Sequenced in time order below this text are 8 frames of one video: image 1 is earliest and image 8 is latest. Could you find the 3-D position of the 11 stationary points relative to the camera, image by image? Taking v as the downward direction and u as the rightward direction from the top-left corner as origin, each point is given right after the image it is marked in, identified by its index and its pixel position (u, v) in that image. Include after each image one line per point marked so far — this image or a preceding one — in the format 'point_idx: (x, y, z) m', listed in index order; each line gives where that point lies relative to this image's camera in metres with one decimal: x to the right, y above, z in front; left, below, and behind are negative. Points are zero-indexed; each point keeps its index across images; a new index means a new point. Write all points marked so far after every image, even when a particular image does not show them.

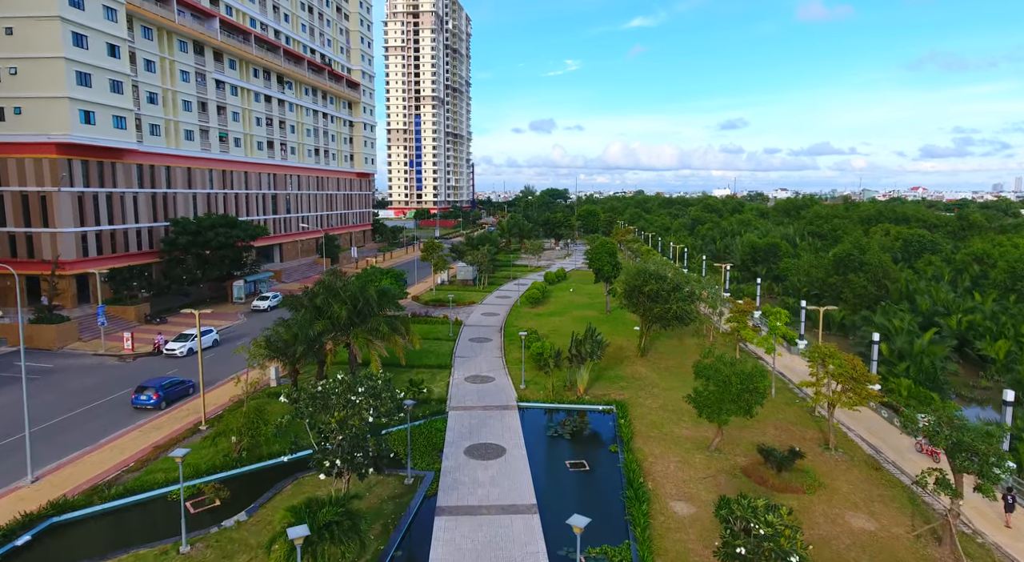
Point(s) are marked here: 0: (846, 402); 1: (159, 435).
0: (+9.4, -3.5, +16.0) m
1: (-10.9, -4.7, +17.4) m
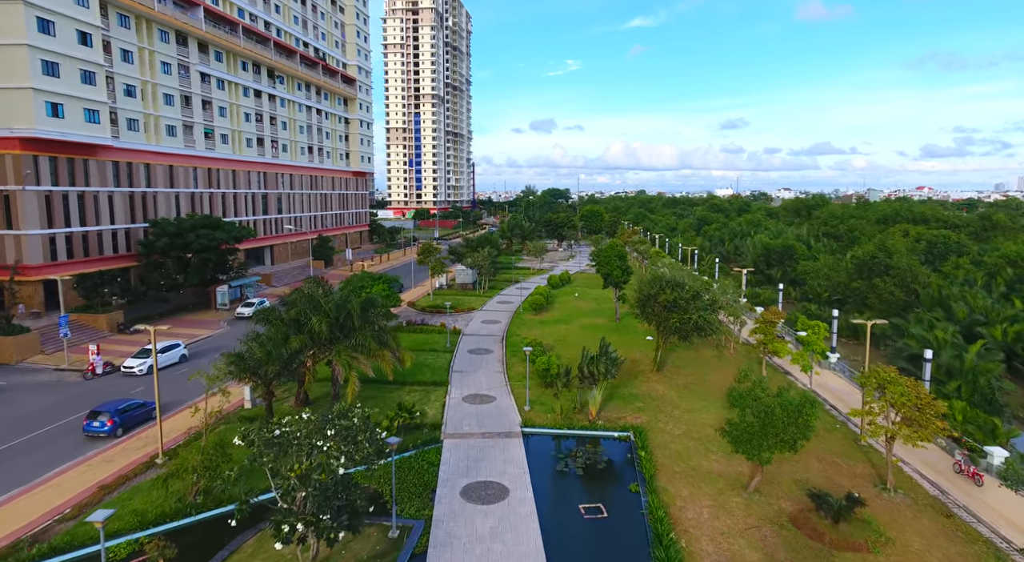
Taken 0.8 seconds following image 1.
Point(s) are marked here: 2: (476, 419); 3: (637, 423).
0: (+9.5, -3.8, +13.6) m
1: (-10.8, -5.0, +15.0) m
2: (-1.2, -4.6, +19.0) m
3: (+4.1, -4.7, +18.5) m
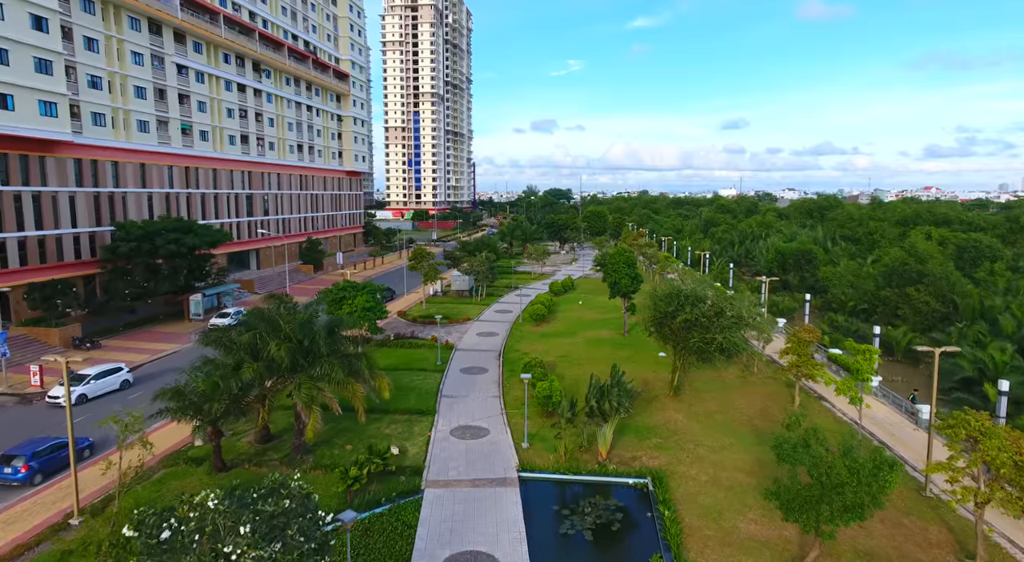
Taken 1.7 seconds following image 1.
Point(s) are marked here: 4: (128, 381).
0: (+9.4, -4.2, +10.7) m
1: (-10.9, -5.5, +12.2) m
2: (-1.4, -5.1, +16.1) m
3: (+3.9, -5.1, +15.7) m
4: (-13.1, -3.4, +19.4) m
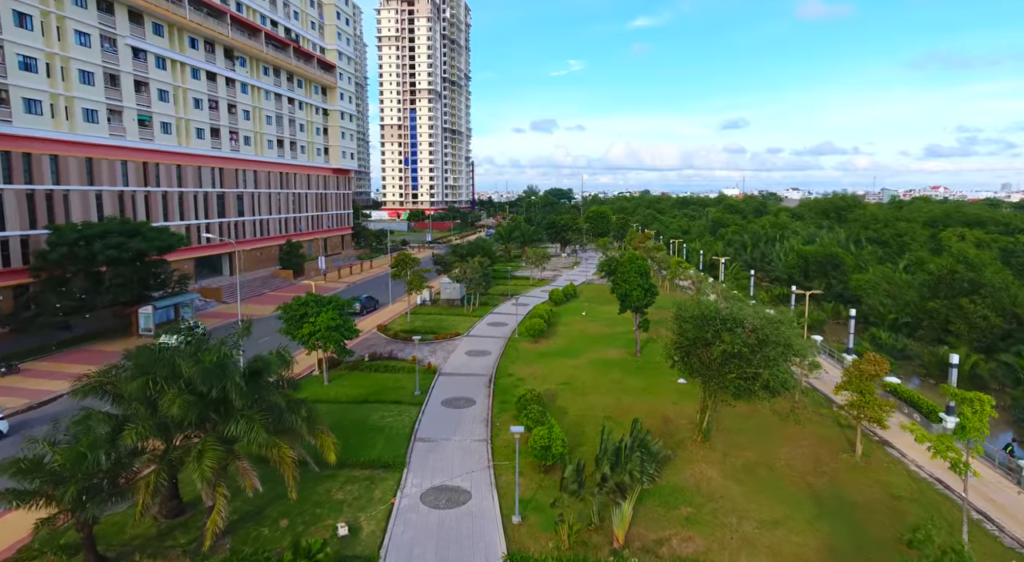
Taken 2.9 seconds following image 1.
0: (+9.1, -4.7, +6.6) m
1: (-11.2, -6.0, +8.2) m
2: (-1.7, -5.6, +12.1) m
3: (+3.6, -5.7, +11.6) m
4: (-13.4, -3.9, +15.3) m
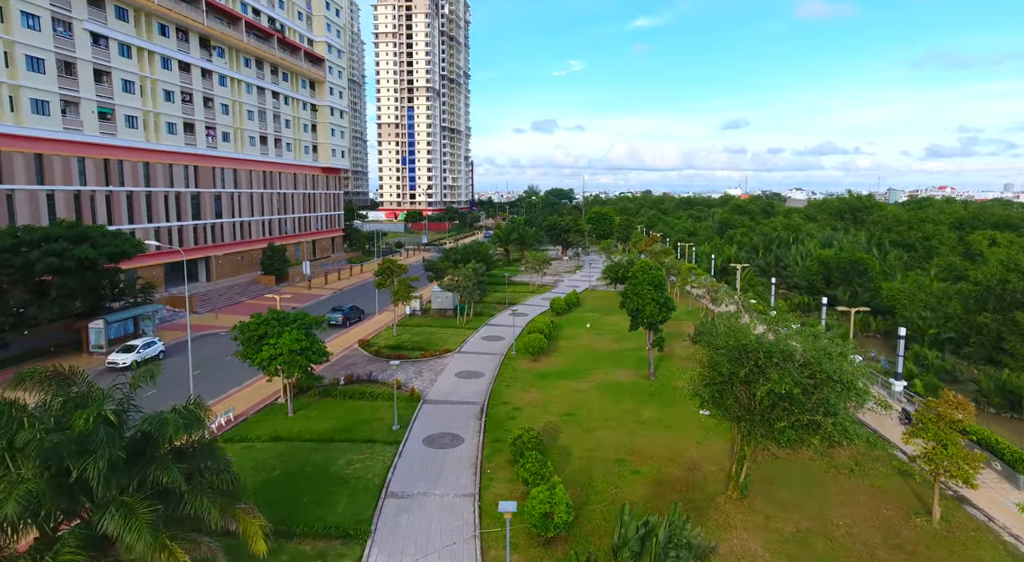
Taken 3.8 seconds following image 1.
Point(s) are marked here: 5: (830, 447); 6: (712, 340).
0: (+8.9, -5.2, +3.4) m
1: (-11.4, -6.5, +5.0) m
2: (-1.8, -6.1, +8.9) m
3: (+3.5, -6.1, +8.4) m
4: (-13.6, -4.4, +12.2) m
5: (+7.0, -3.6, +12.5) m
6: (+5.0, -1.5, +14.1) m
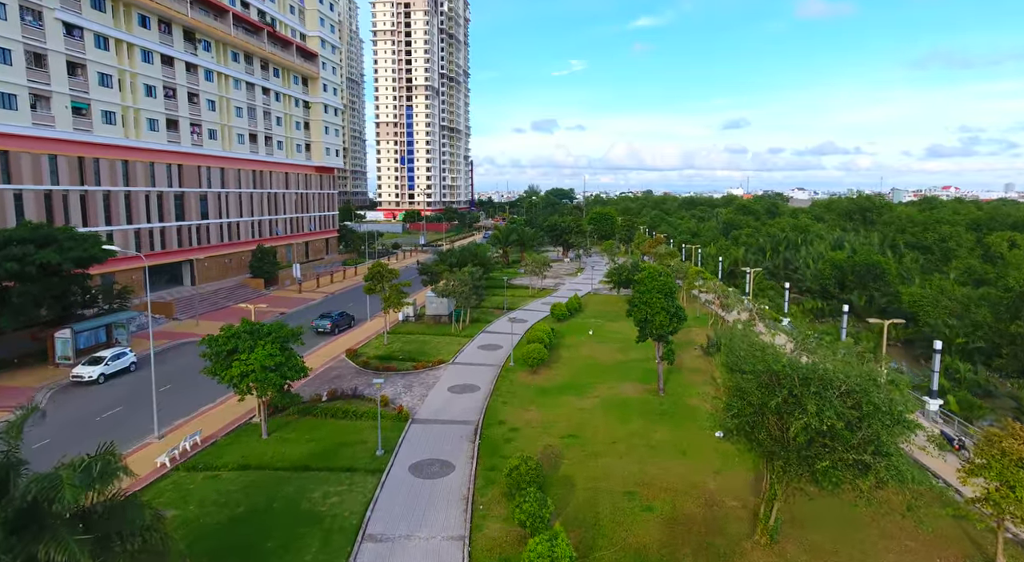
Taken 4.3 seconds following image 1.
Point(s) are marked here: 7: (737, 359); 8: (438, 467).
0: (+8.8, -5.5, +1.6) m
1: (-11.5, -6.8, +3.2) m
2: (-1.9, -6.4, +7.1) m
3: (+3.3, -6.4, +6.7) m
4: (-13.7, -4.7, +10.4) m
5: (+6.9, -3.9, +10.7) m
6: (+4.9, -1.7, +12.3) m
7: (+4.9, -1.7, +12.5) m
8: (-2.1, -5.2, +15.7) m
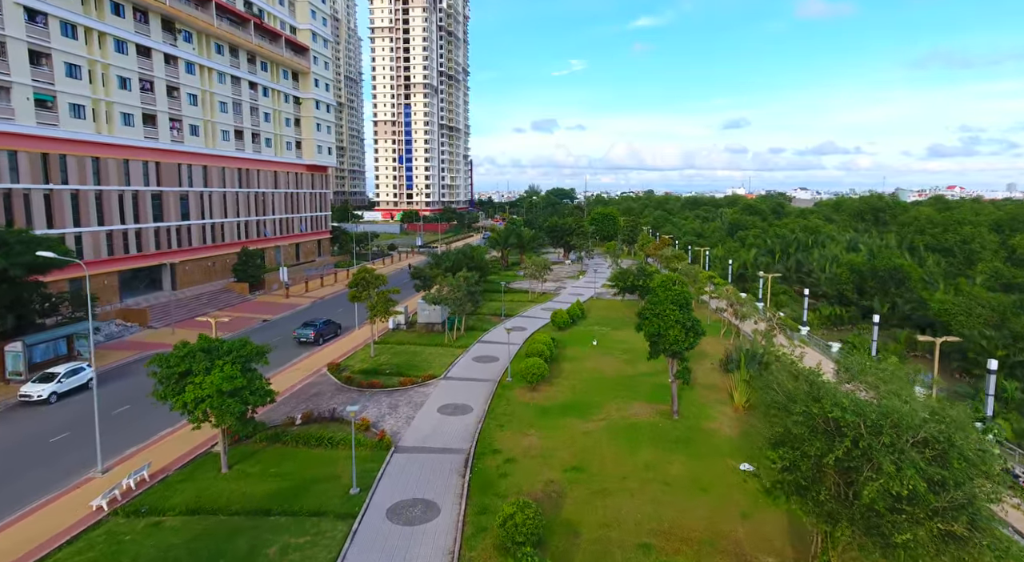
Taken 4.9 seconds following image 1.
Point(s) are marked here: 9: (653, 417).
0: (+8.6, -5.8, -0.6) m
1: (-11.7, -7.1, +1.0) m
2: (-2.1, -6.7, +4.9) m
3: (+3.2, -6.7, +4.5) m
4: (-13.8, -5.0, +8.2) m
5: (+6.8, -4.2, +8.5) m
6: (+4.7, -2.0, +10.1) m
7: (+4.8, -2.0, +10.3) m
8: (-2.2, -5.5, +13.5) m
9: (+4.7, -4.4, +18.6) m
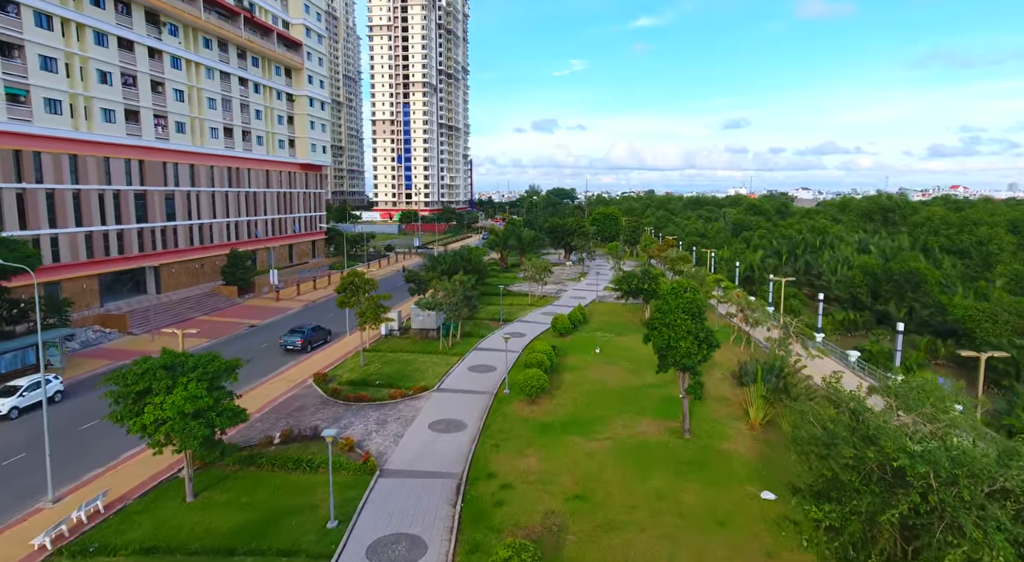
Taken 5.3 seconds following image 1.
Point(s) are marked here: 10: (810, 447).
0: (+8.5, -6.0, -2.0) m
1: (-11.8, -7.3, -0.4) m
2: (-2.2, -6.9, +3.5) m
3: (+3.1, -6.9, +3.0) m
4: (-13.9, -5.2, +6.7) m
5: (+6.7, -4.4, +7.0) m
6: (+4.6, -2.2, +8.6) m
7: (+4.7, -2.2, +8.8) m
8: (-2.3, -5.7, +12.1) m
9: (+4.6, -4.6, +17.1) m
10: (+4.6, -2.5, +9.0) m
